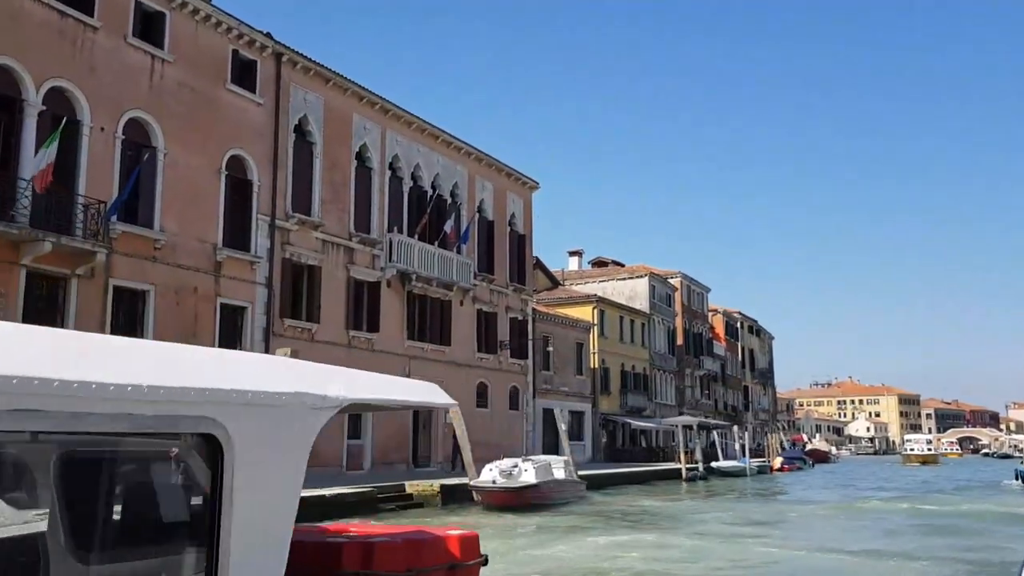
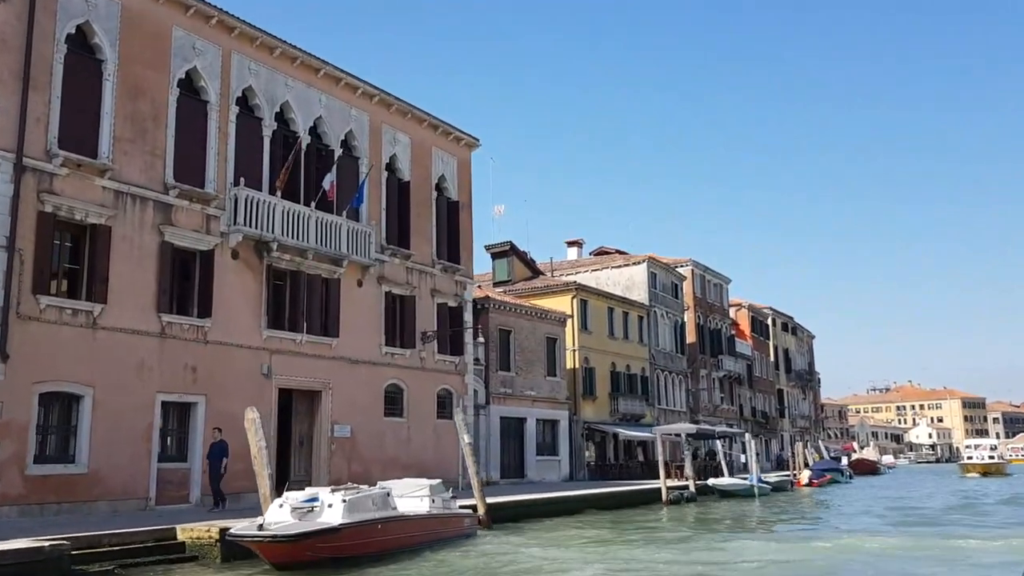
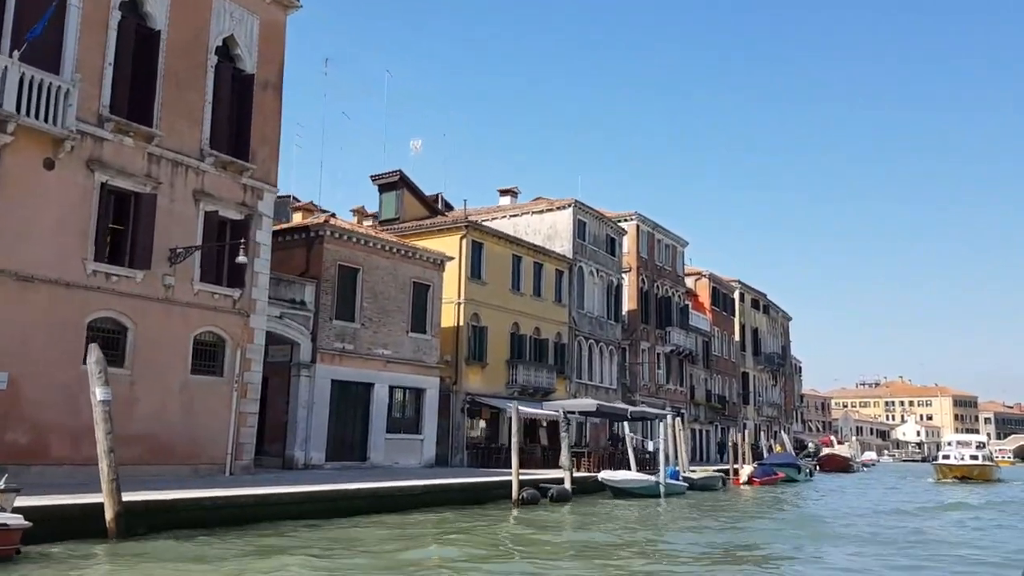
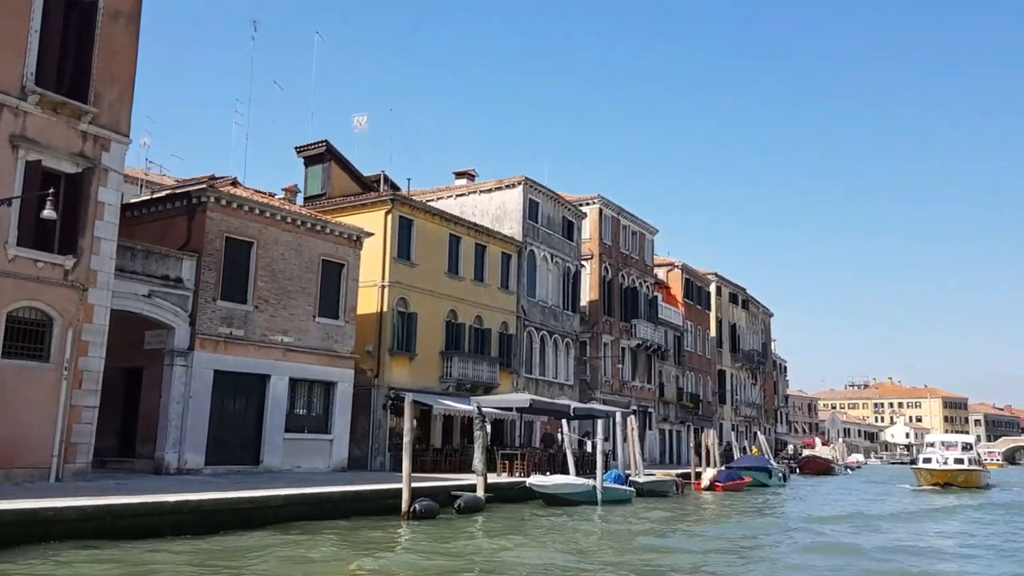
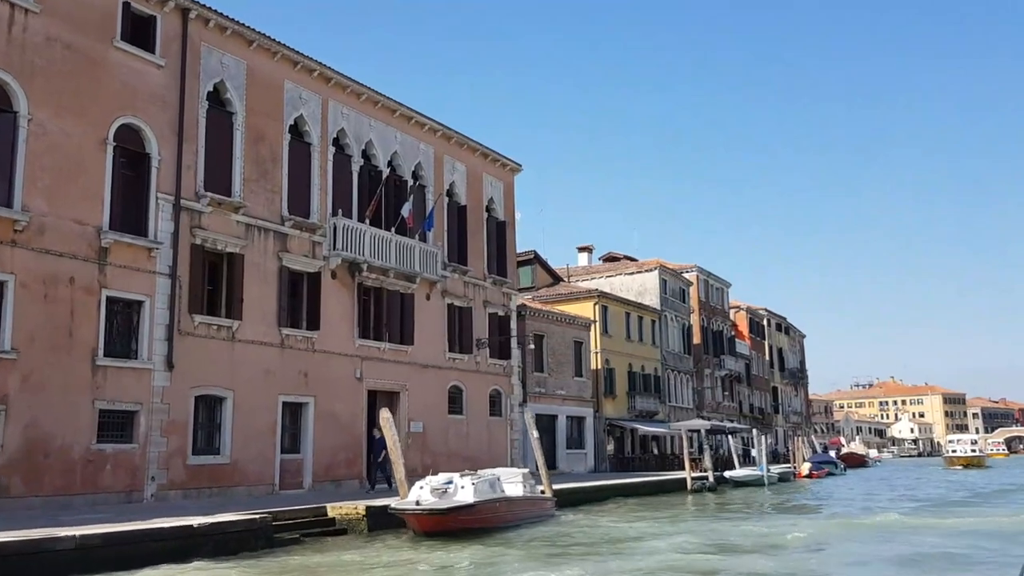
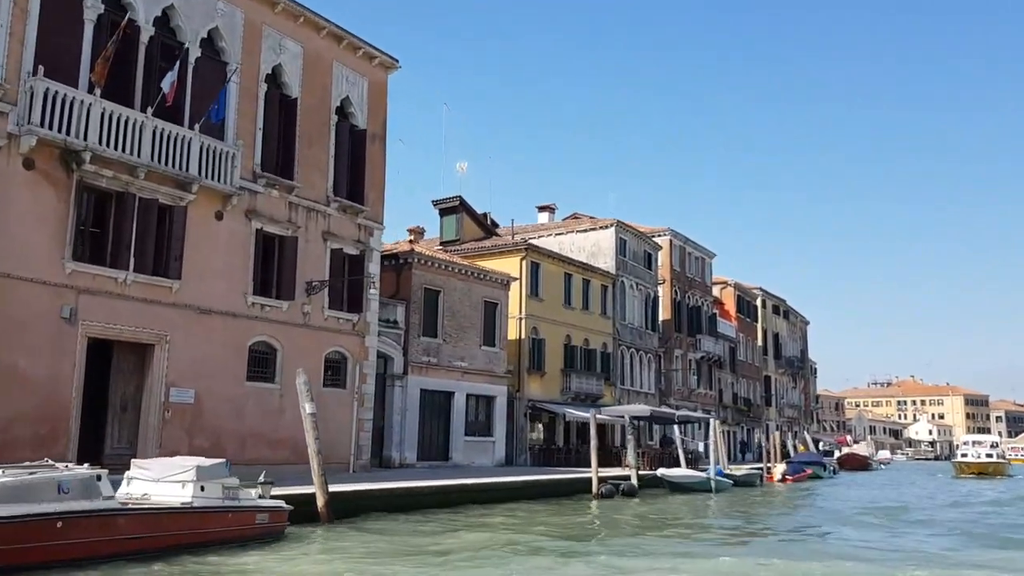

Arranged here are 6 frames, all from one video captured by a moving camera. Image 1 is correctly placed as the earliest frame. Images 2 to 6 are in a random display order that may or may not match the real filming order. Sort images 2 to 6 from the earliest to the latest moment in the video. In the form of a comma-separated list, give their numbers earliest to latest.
5, 2, 6, 3, 4
